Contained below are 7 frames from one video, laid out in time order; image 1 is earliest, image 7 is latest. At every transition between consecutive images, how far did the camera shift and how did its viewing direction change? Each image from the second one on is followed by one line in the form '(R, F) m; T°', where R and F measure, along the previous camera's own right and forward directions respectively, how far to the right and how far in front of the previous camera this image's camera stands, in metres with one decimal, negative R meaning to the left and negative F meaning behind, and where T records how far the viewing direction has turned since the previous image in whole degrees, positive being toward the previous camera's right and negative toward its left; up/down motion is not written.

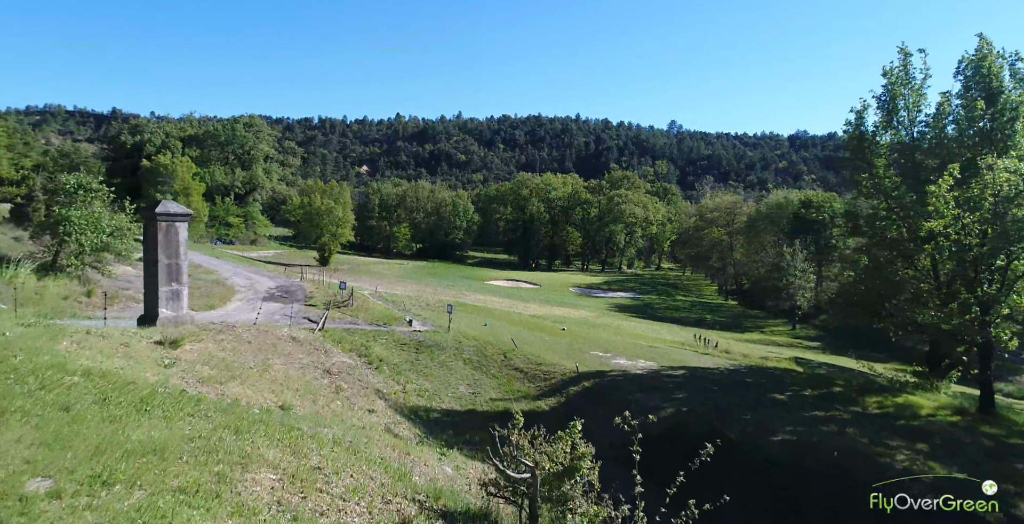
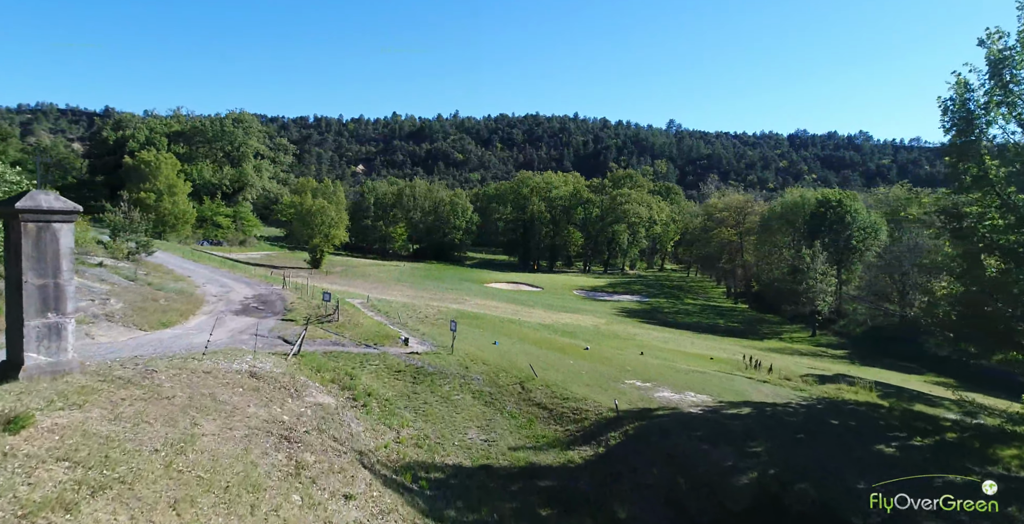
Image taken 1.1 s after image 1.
(-0.6, +3.7) m; 0°
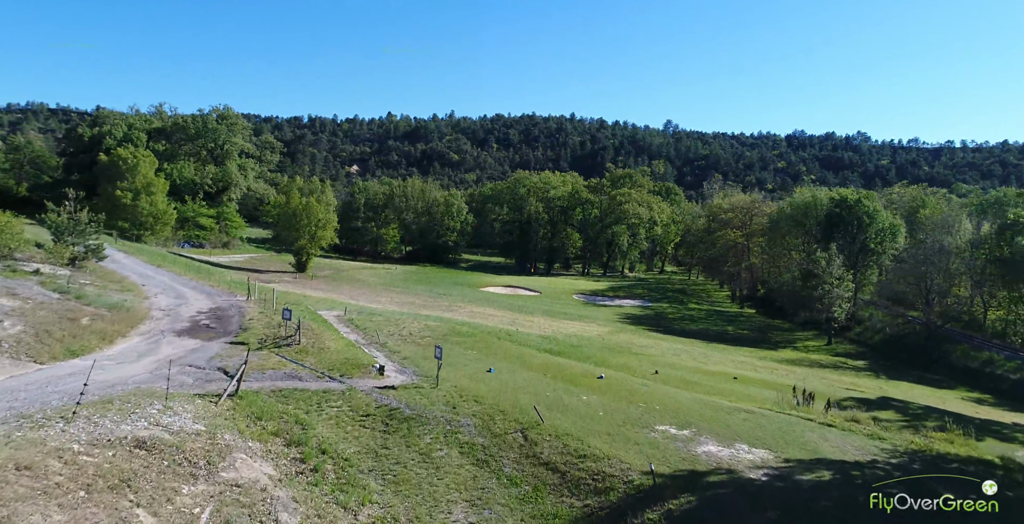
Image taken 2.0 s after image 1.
(-0.1, +3.7) m; 0°
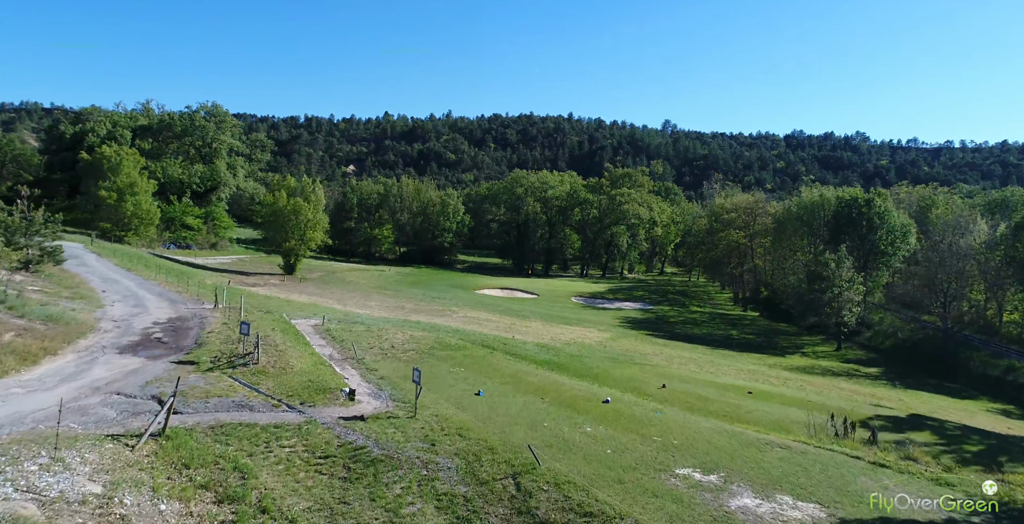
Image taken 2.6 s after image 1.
(+0.1, +2.3) m; 0°
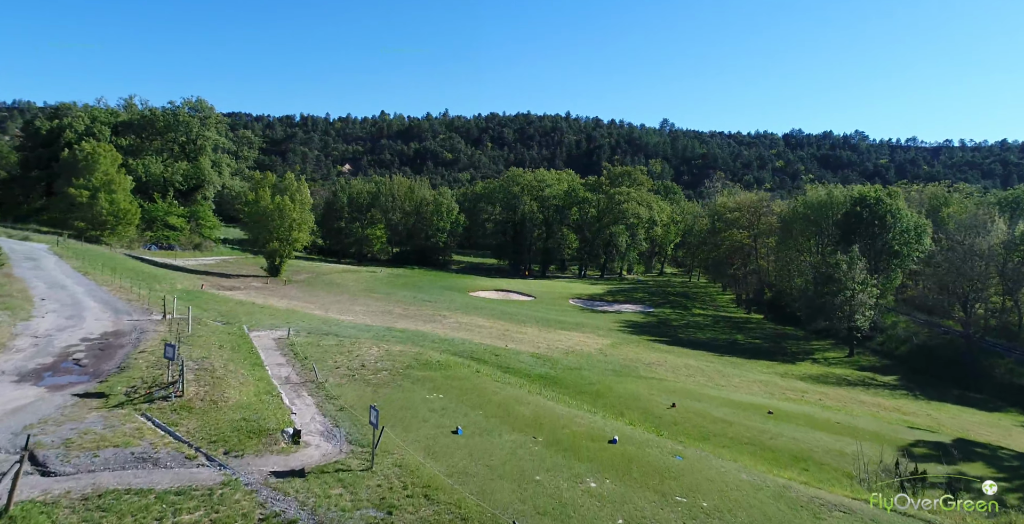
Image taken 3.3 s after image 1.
(+0.2, +2.8) m; 0°
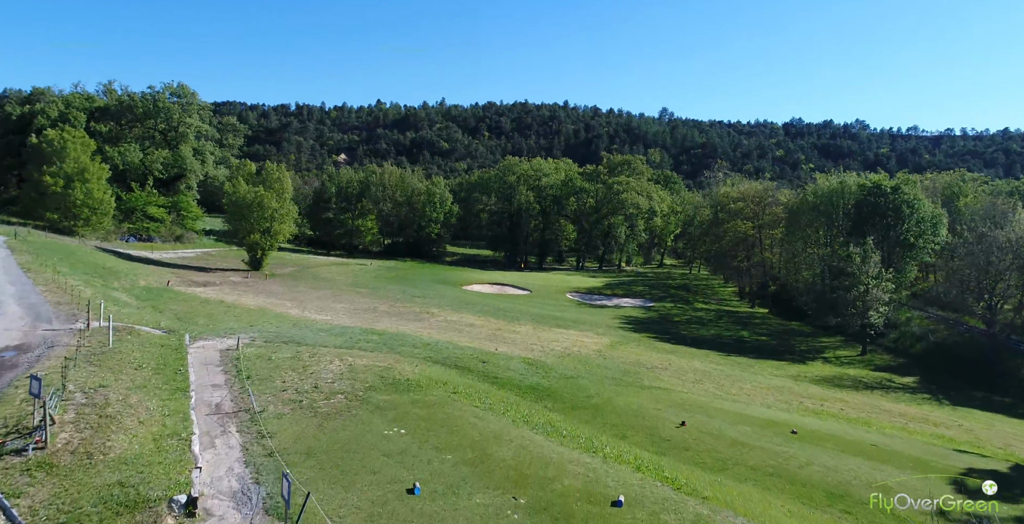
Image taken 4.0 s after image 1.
(+0.4, +3.0) m; 0°
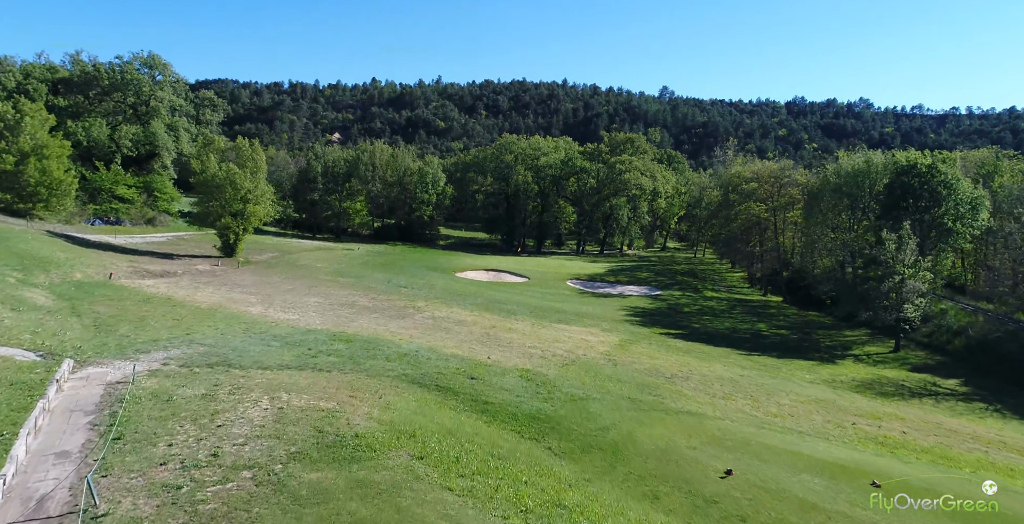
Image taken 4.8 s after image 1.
(+0.1, +4.9) m; 0°
